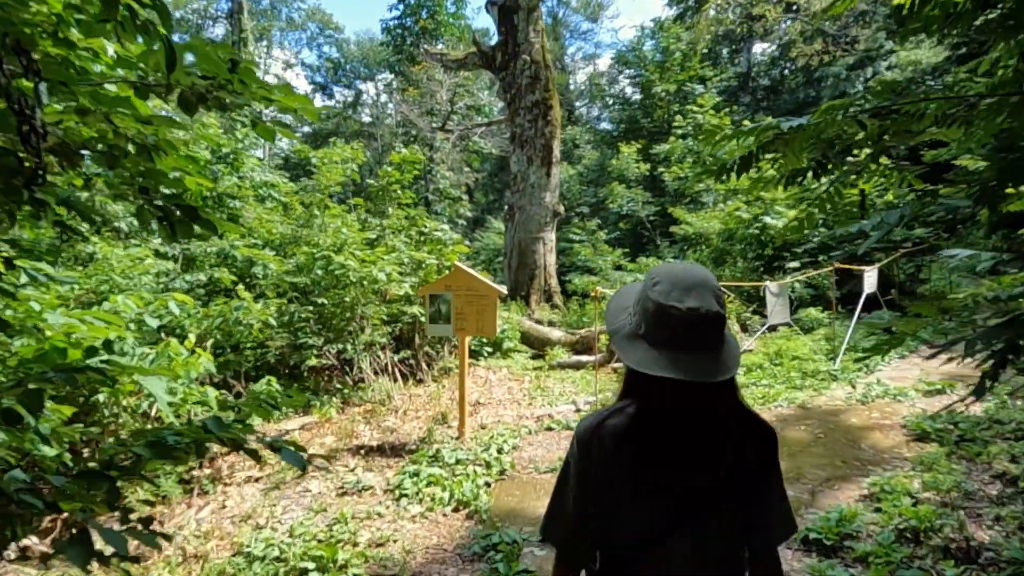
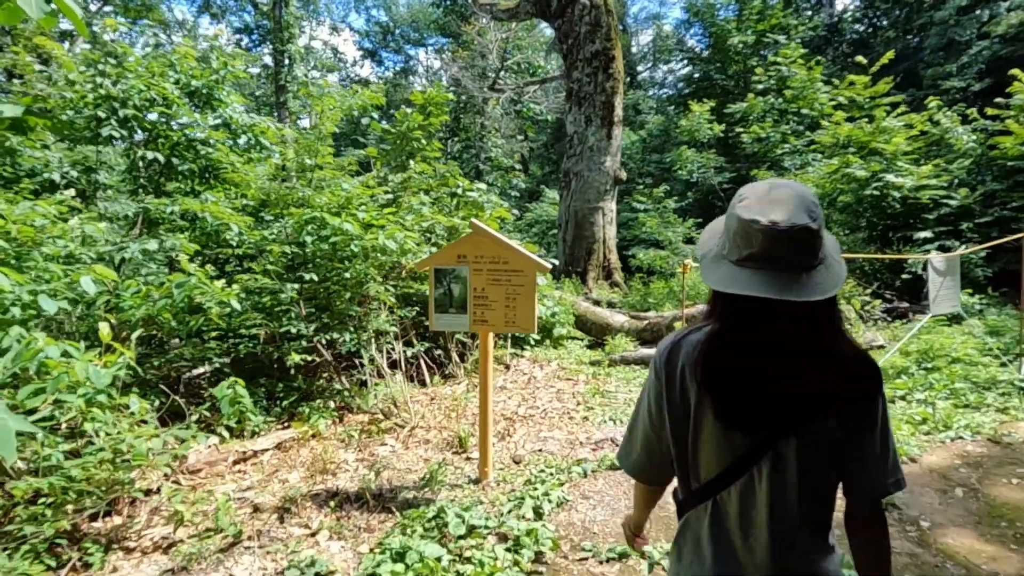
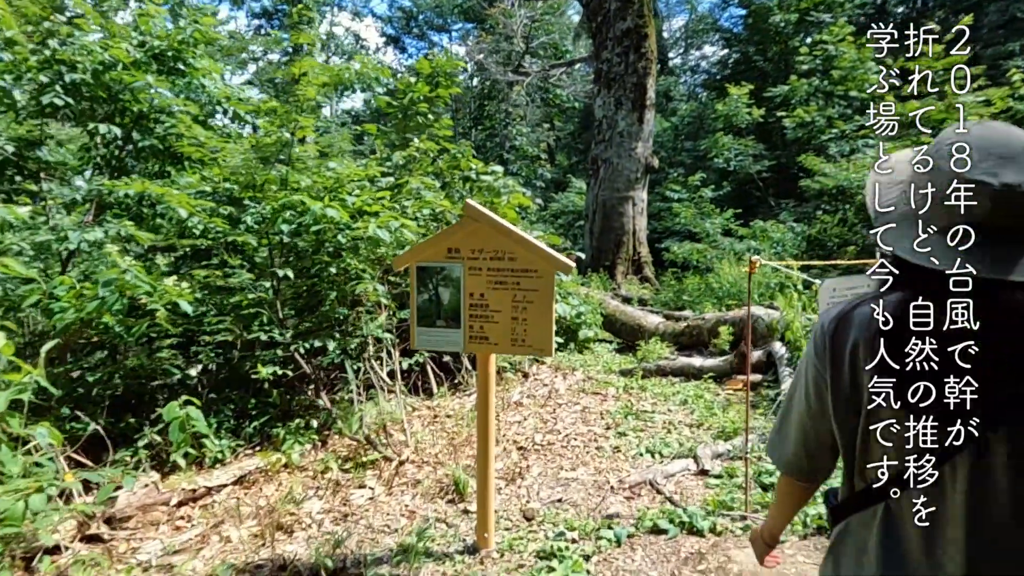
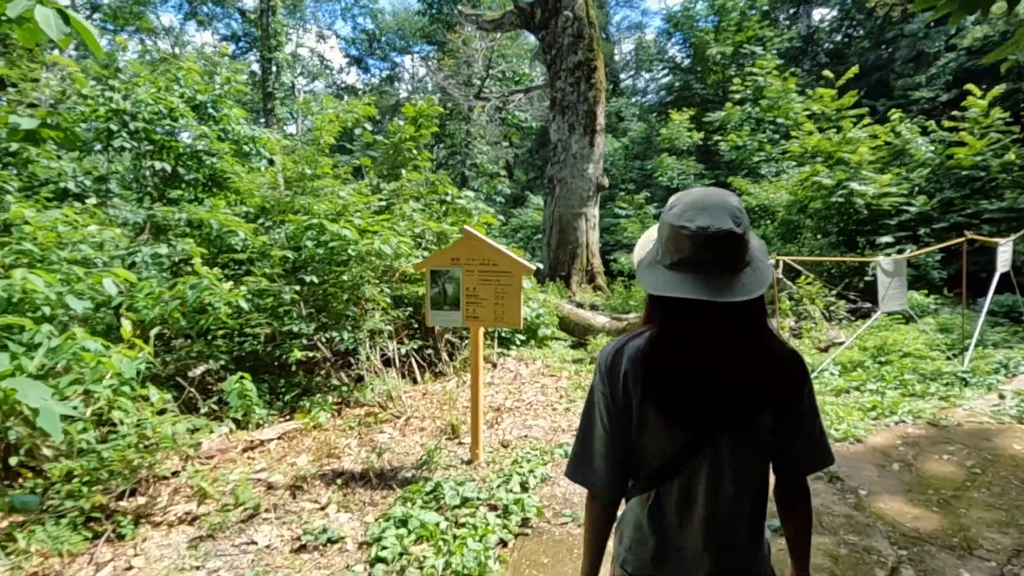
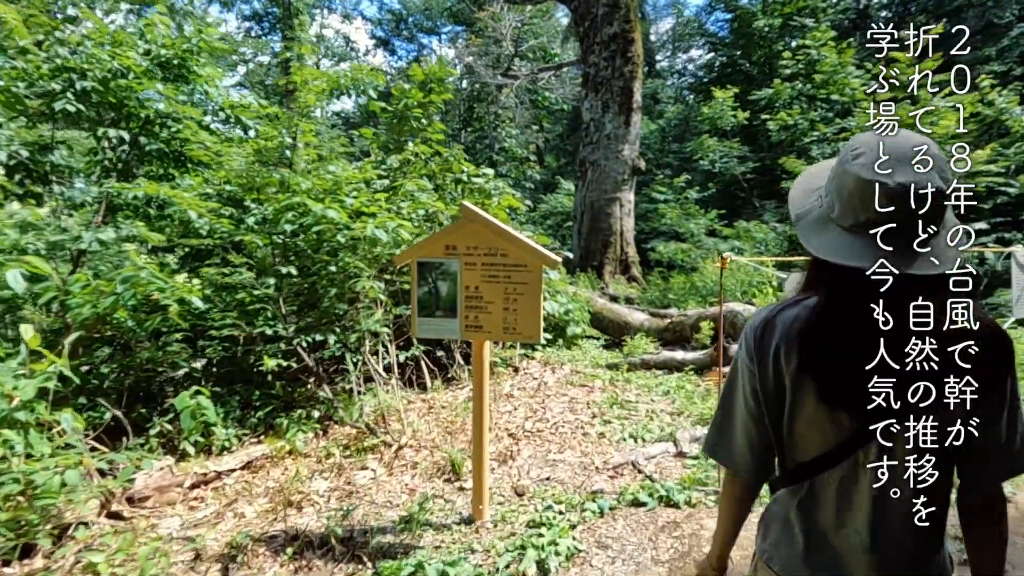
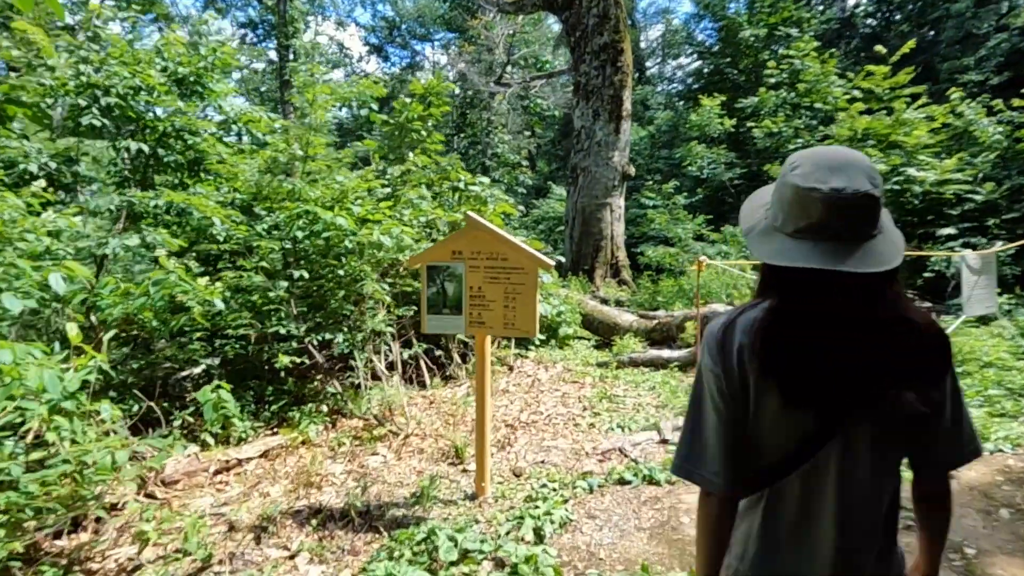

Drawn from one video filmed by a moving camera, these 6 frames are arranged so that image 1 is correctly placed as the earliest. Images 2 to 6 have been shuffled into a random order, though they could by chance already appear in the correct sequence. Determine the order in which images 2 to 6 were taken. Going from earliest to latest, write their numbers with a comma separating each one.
4, 2, 6, 5, 3
